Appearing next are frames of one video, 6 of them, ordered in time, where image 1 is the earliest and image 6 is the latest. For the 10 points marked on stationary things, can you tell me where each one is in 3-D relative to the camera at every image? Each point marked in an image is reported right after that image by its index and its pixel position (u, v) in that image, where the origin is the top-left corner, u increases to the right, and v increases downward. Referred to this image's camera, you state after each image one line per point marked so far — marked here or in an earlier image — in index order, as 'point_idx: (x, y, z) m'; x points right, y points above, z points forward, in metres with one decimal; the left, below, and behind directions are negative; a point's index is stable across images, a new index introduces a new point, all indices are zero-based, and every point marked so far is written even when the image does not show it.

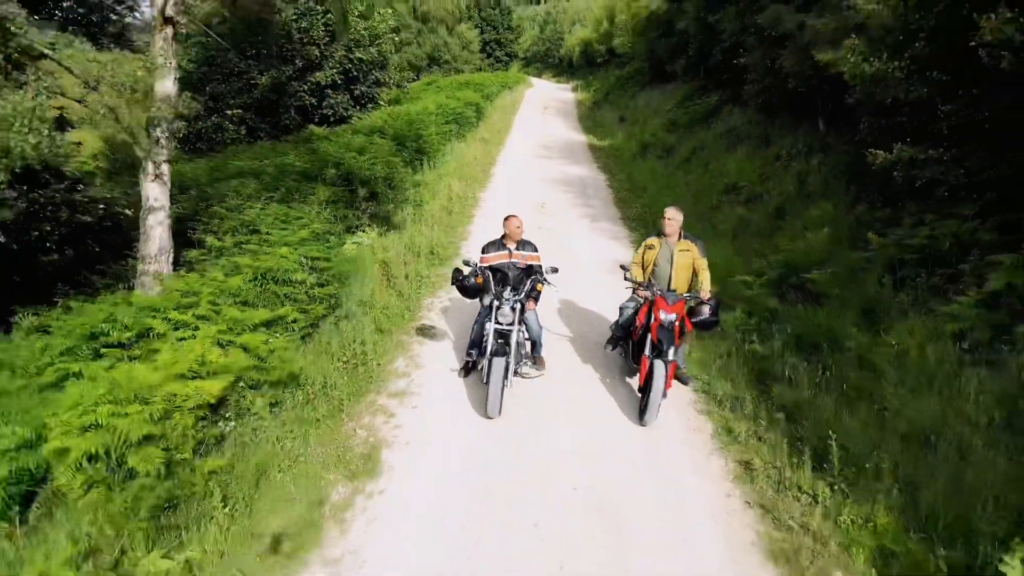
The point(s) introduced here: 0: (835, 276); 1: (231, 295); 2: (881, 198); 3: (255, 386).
0: (+2.4, +0.1, +5.8) m
1: (-2.0, -0.1, +5.7) m
2: (+3.1, +0.8, +6.6) m
3: (-1.5, -0.6, +4.6) m
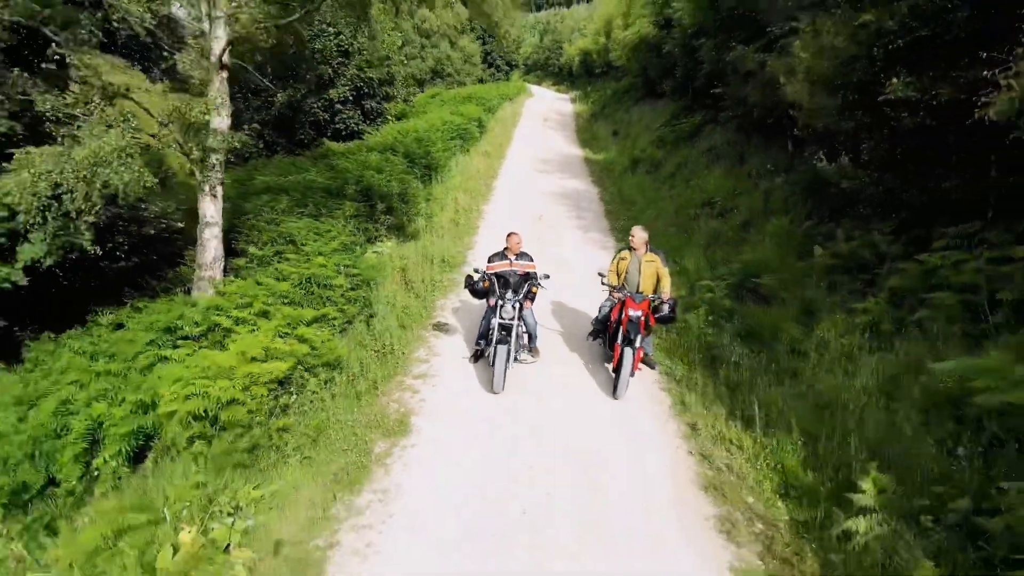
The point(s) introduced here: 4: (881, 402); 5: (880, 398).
0: (+2.4, +0.1, +7.0) m
1: (-2.0, -0.1, +6.9) m
2: (+3.2, +0.7, +7.8) m
3: (-1.5, -0.6, +5.8) m
4: (+2.3, -0.7, +4.8) m
5: (+2.3, -0.7, +4.8) m
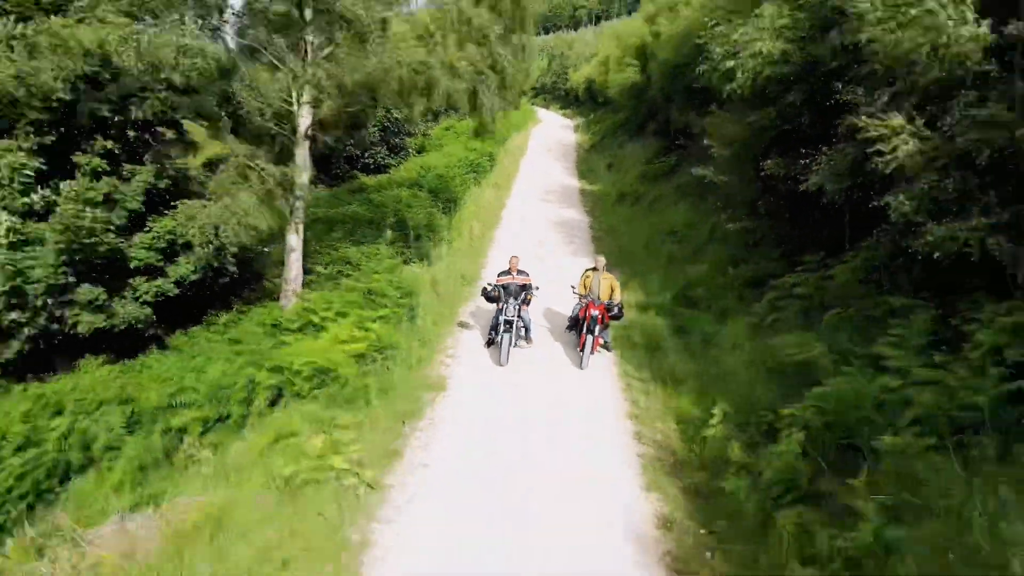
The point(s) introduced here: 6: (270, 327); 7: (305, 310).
0: (+2.5, -0.1, +9.7) m
1: (-1.9, -0.2, +9.7) m
2: (+3.2, +0.6, +10.6) m
3: (-1.5, -0.7, +8.6) m
4: (+2.3, -0.8, +7.6) m
5: (+2.3, -0.8, +7.6) m
6: (-2.7, -0.4, +9.1) m
7: (-2.5, -0.3, +9.6) m
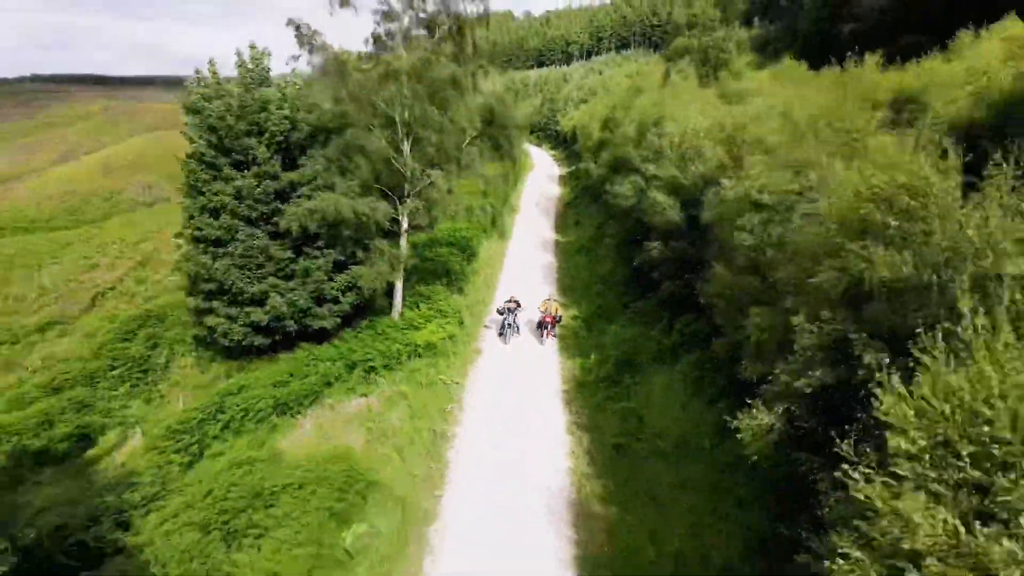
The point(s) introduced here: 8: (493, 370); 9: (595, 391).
0: (+2.4, -0.6, +19.7) m
1: (-2.0, -0.7, +19.6) m
2: (+3.2, +0.1, +20.6) m
3: (-1.5, -1.2, +18.5) m
4: (+2.3, -1.2, +17.5) m
5: (+2.3, -1.2, +17.6) m
6: (-2.8, -0.9, +19.1) m
7: (-2.6, -0.8, +19.5) m
8: (-0.4, -1.8, +16.9) m
9: (+1.6, -2.0, +15.0) m
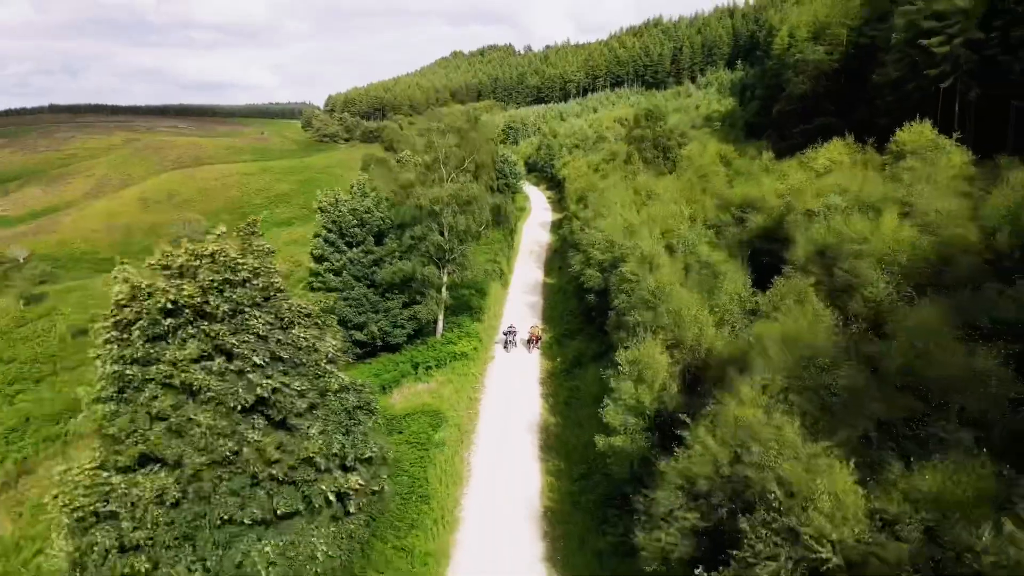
0: (+2.4, -1.8, +31.7) m
1: (-2.0, -2.0, +31.6) m
2: (+3.1, -1.2, +32.5) m
3: (-1.5, -2.4, +30.5) m
4: (+2.2, -2.4, +29.5) m
5: (+2.3, -2.4, +29.5) m
6: (-2.8, -2.2, +31.0) m
7: (-2.6, -2.0, +31.5) m
8: (-0.4, -3.0, +28.8) m
9: (+1.6, -3.1, +26.9) m
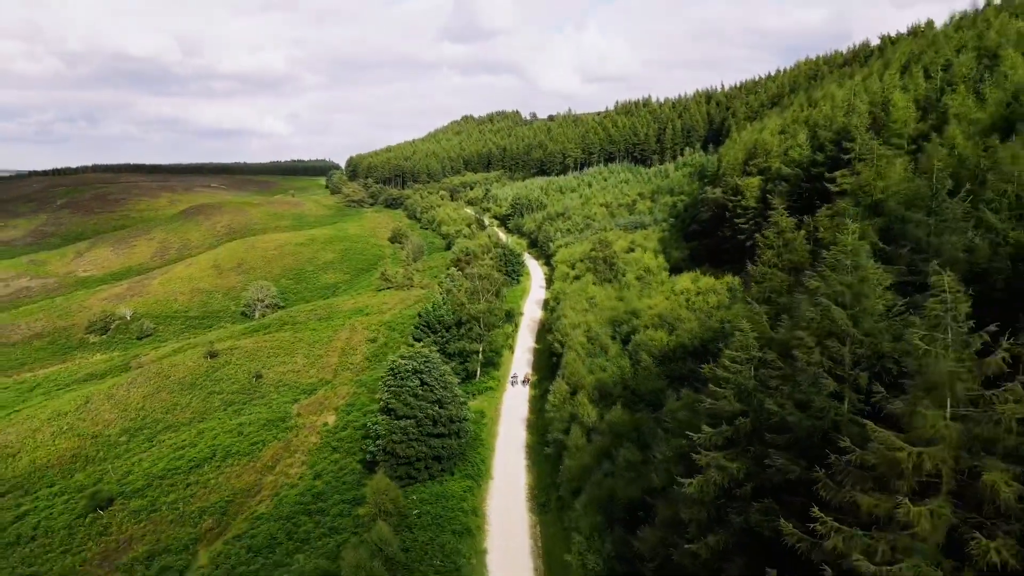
0: (+2.7, -7.0, +61.4) m
1: (-1.7, -7.2, +61.3) m
2: (+3.4, -6.5, +62.3) m
3: (-1.3, -7.5, +60.2) m
4: (+2.5, -7.5, +59.1) m
5: (+2.5, -7.5, +59.2) m
6: (-2.5, -7.3, +60.7) m
7: (-2.3, -7.2, +61.2) m
8: (-0.2, -8.0, +58.5) m
9: (+1.8, -8.0, +56.6) m
